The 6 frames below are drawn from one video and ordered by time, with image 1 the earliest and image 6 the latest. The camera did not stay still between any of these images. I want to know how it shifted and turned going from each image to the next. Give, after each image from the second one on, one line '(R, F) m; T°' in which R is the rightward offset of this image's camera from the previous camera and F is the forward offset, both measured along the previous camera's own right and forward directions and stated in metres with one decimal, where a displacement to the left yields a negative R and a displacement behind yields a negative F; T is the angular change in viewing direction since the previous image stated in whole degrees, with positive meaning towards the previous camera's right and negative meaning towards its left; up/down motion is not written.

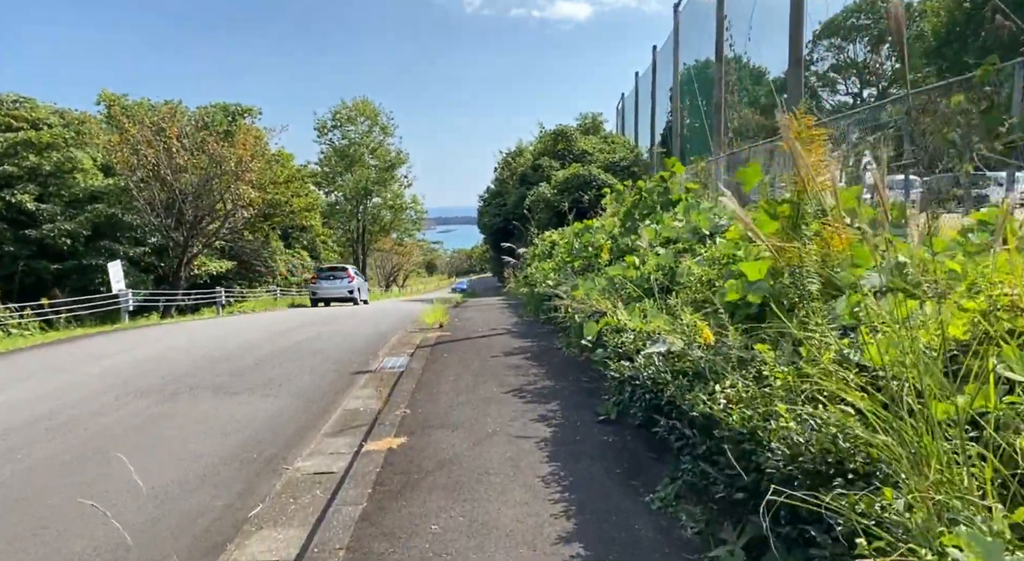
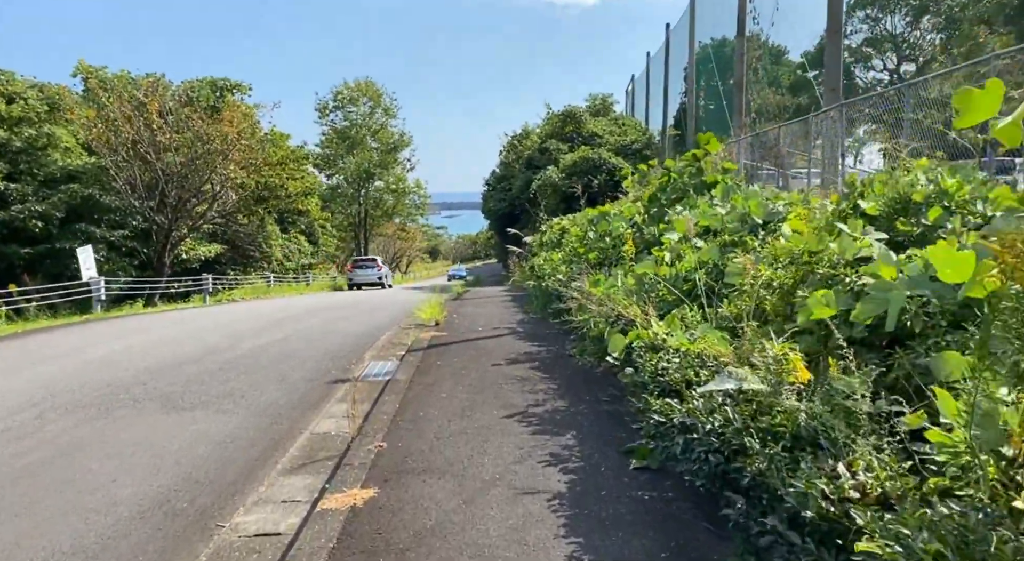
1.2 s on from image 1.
(0.0, +1.2) m; 0°
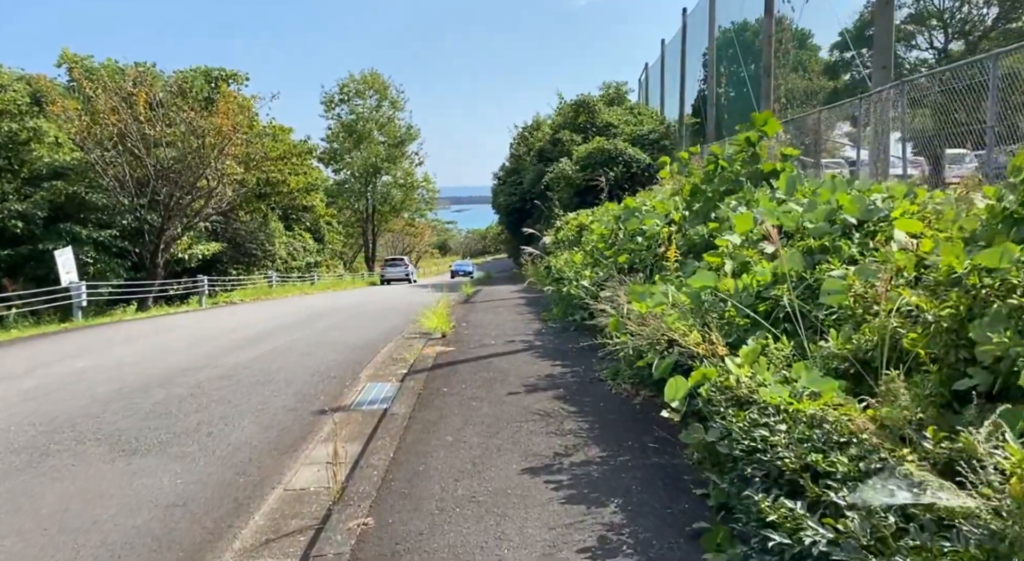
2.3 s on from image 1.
(-0.1, +1.1) m; -1°
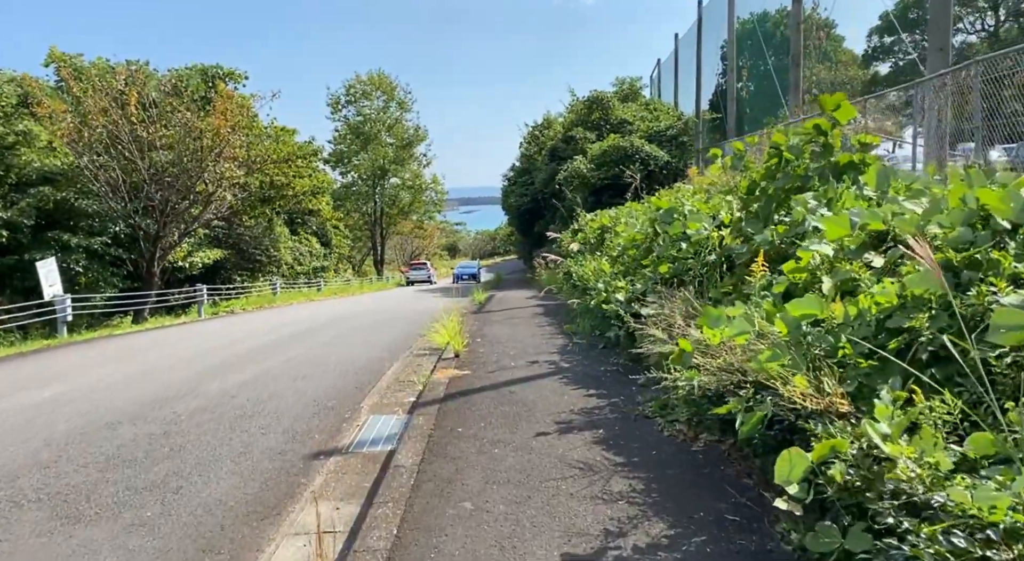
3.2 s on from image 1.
(-0.1, +0.9) m; -1°
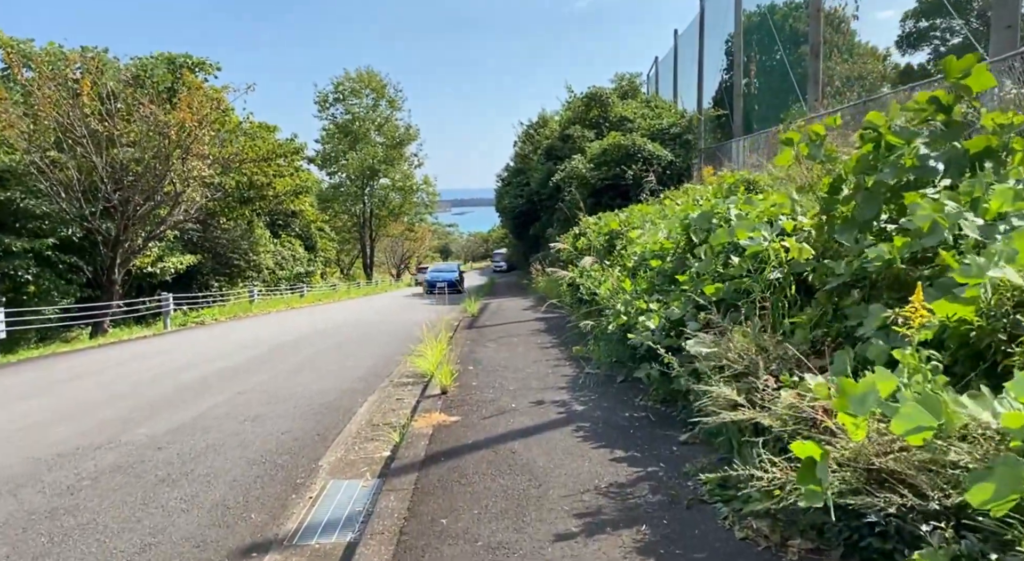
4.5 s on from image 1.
(-0.1, +1.3) m; +1°
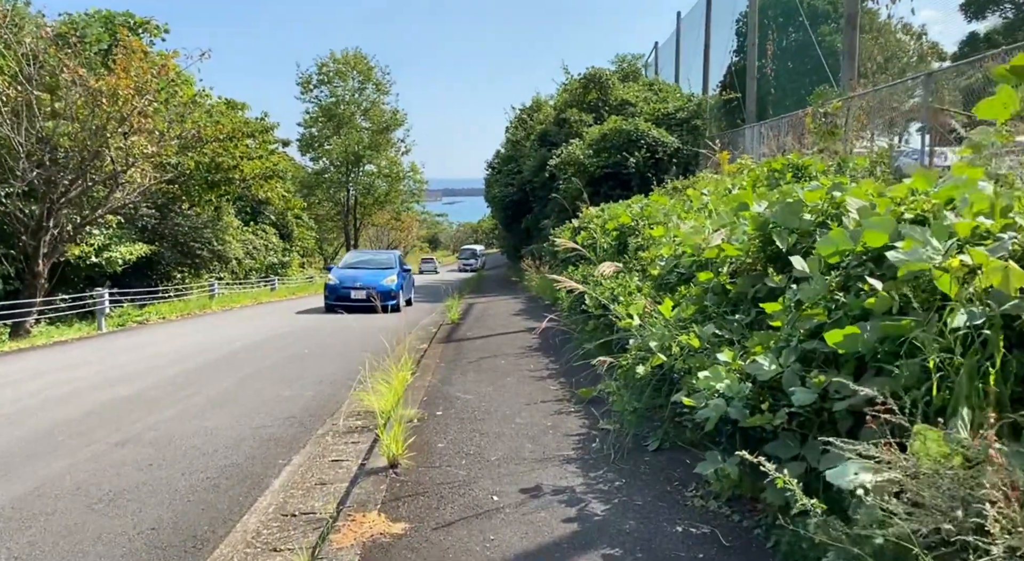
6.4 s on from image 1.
(0.0, +1.9) m; +1°
